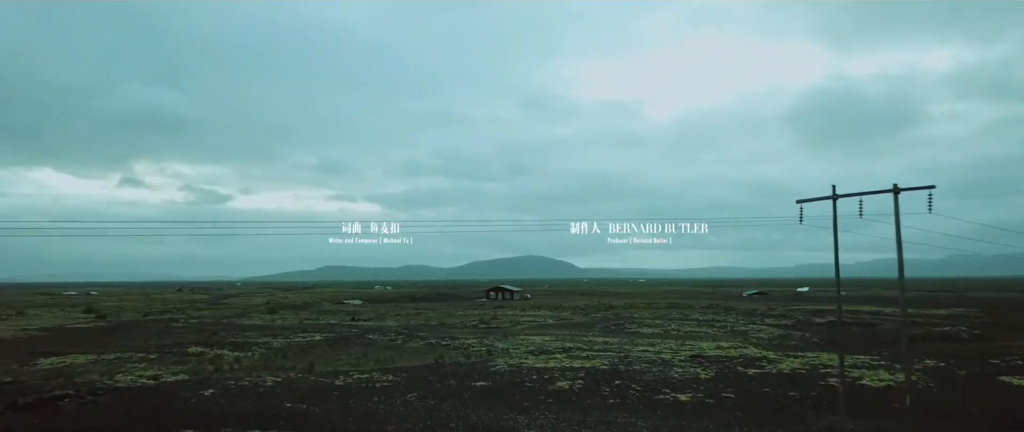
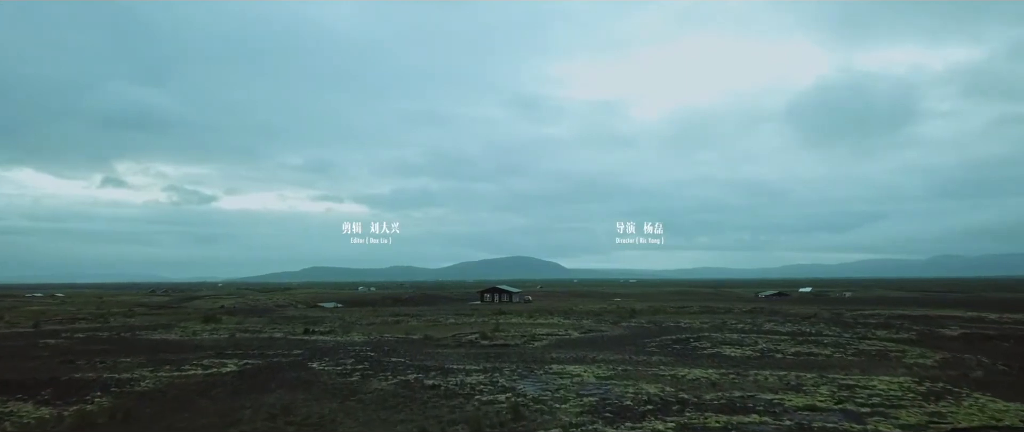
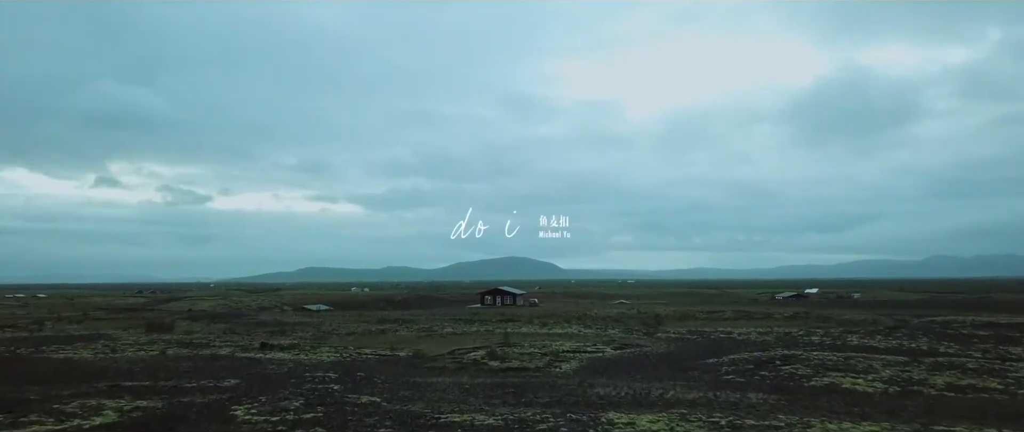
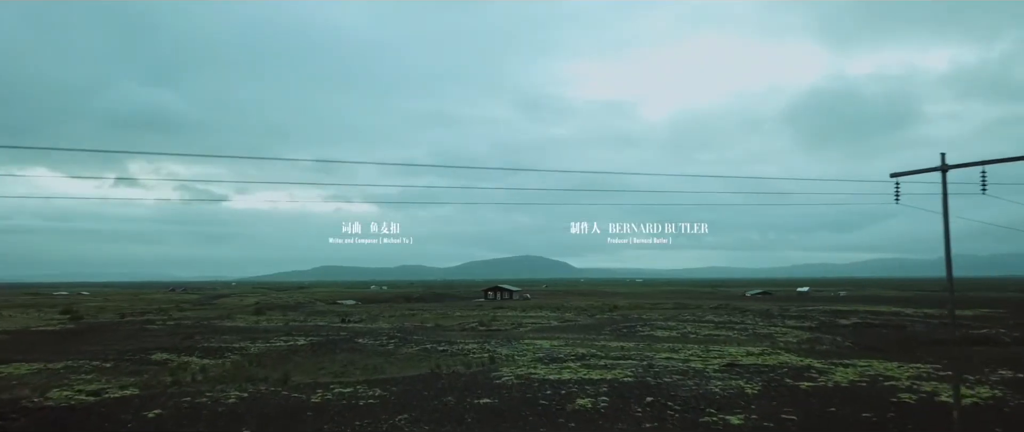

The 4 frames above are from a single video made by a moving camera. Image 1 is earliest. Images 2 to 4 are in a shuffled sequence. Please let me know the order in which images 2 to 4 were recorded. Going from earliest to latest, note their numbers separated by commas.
4, 2, 3
